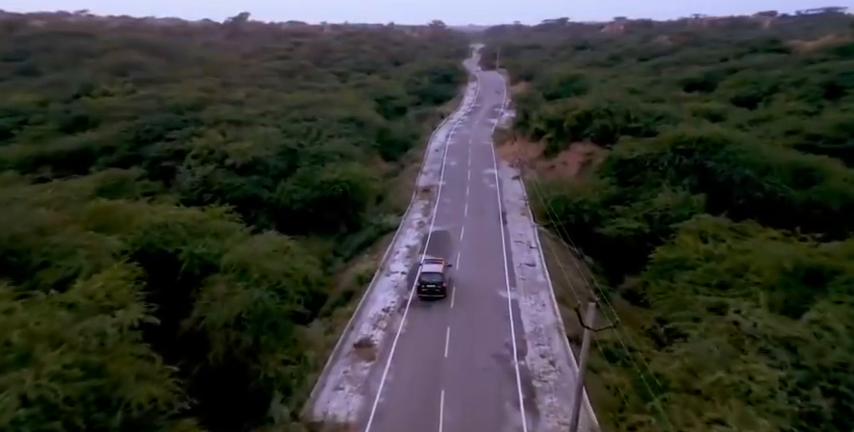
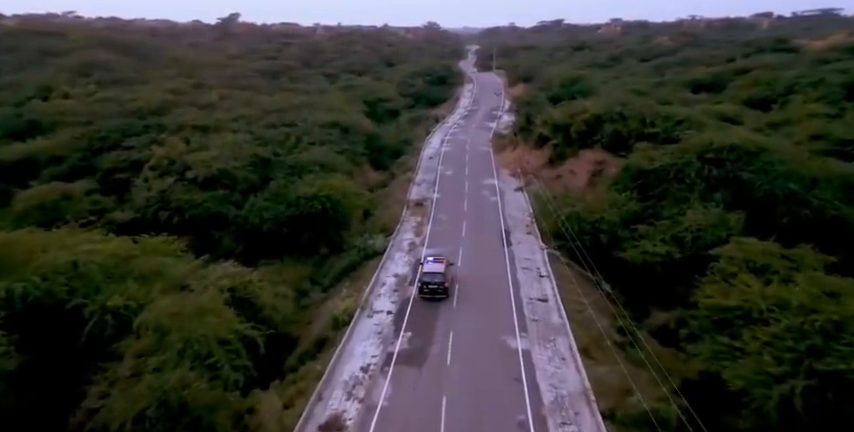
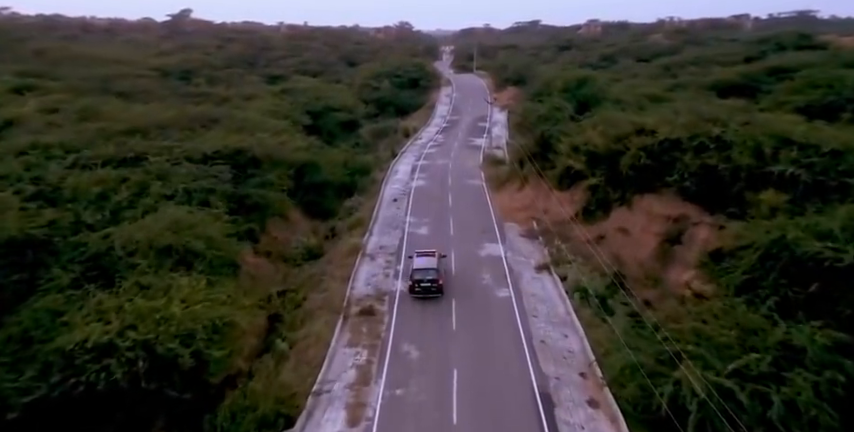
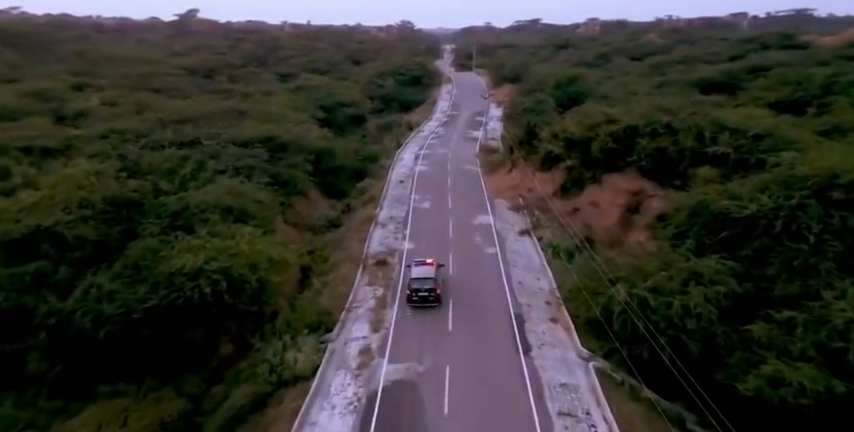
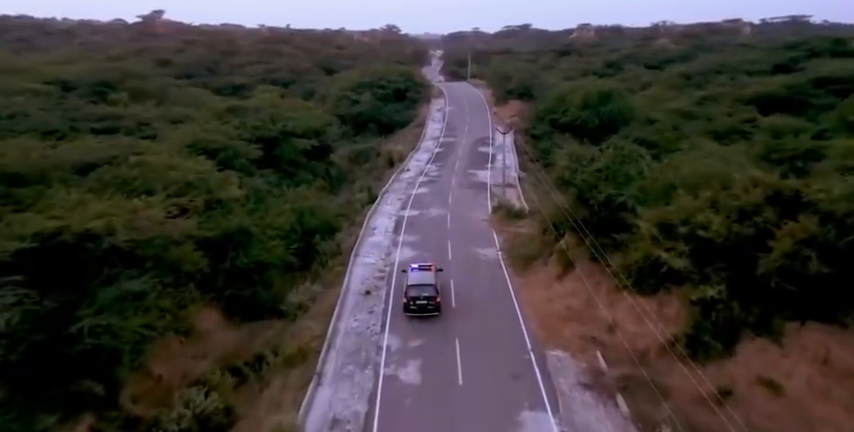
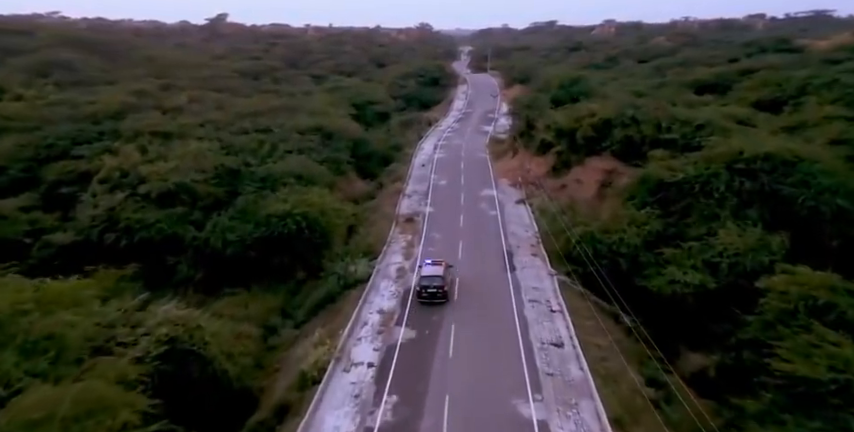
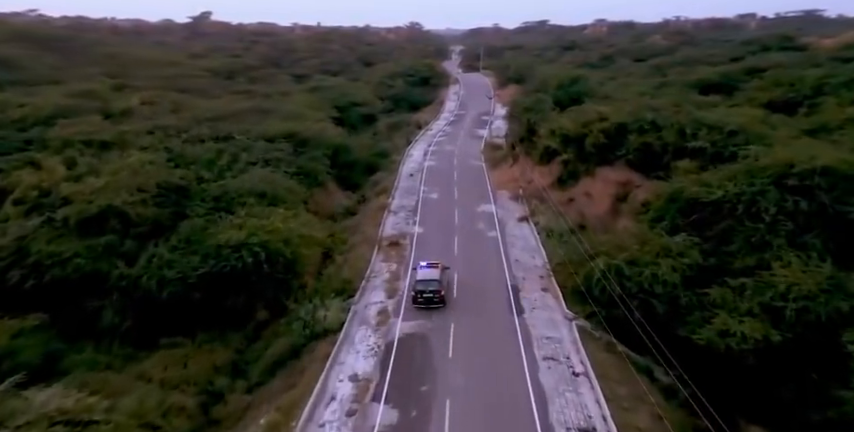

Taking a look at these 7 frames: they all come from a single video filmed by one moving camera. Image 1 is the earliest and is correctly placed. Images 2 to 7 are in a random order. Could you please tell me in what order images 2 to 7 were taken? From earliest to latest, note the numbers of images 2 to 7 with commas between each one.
2, 6, 7, 4, 3, 5
